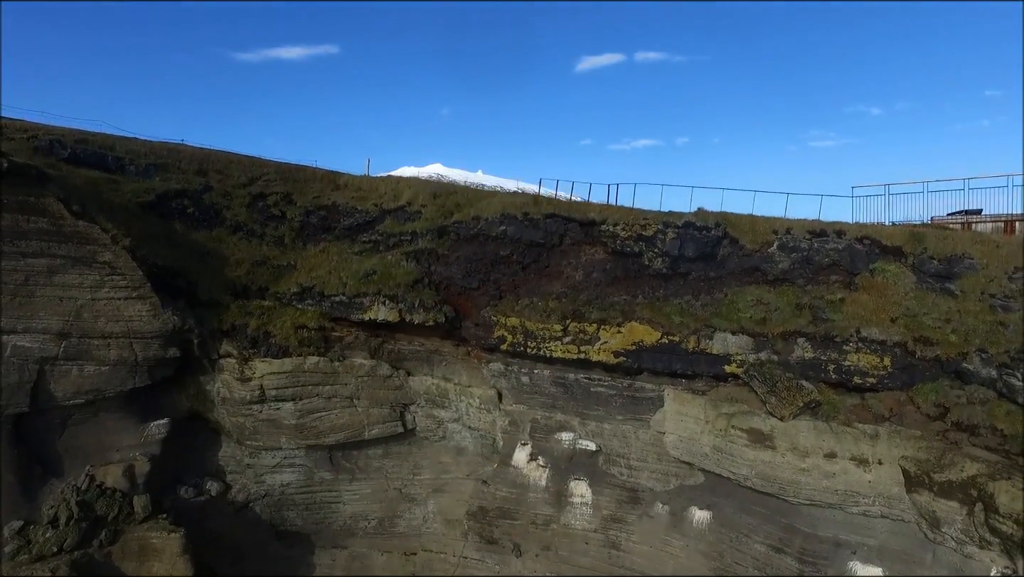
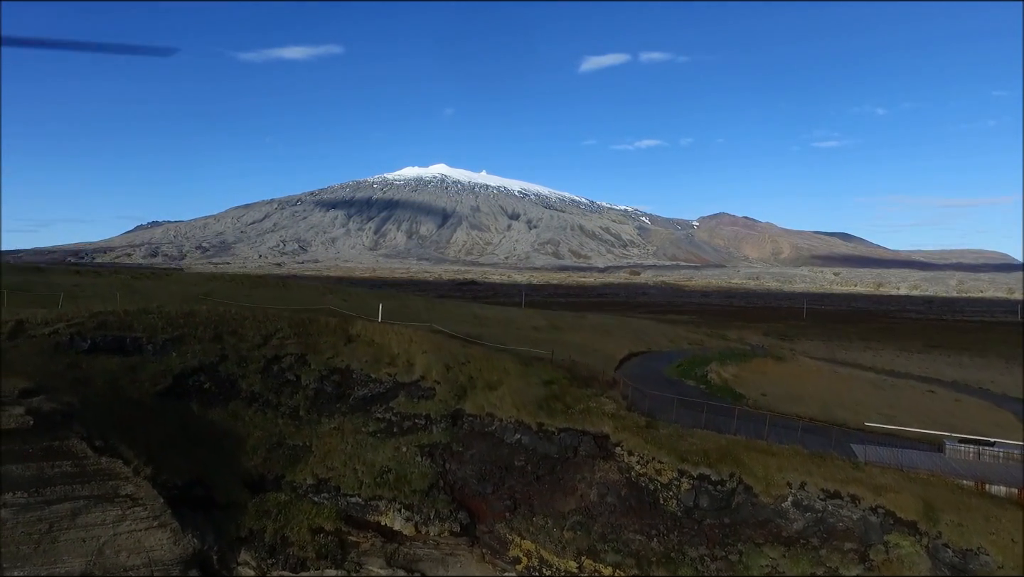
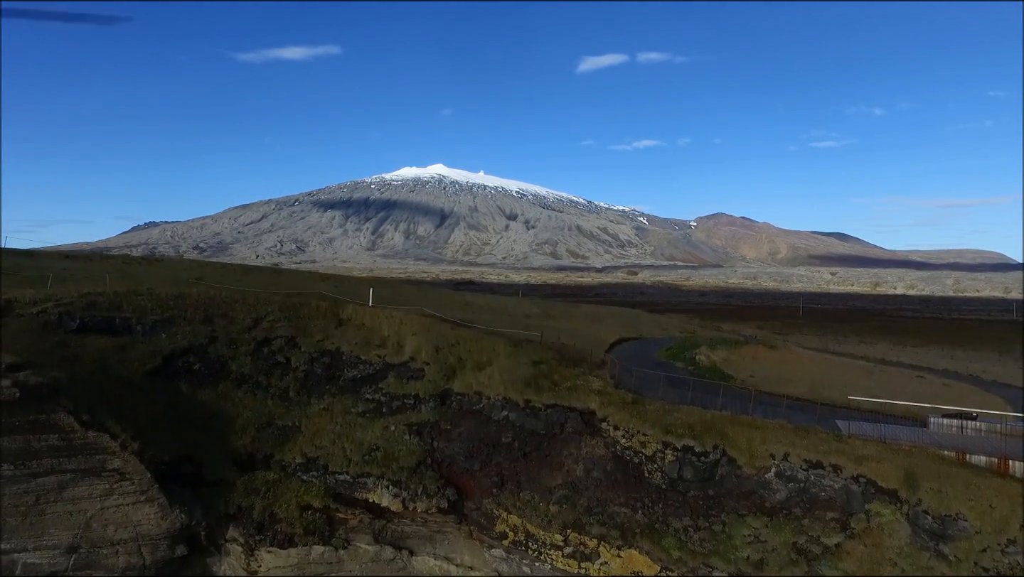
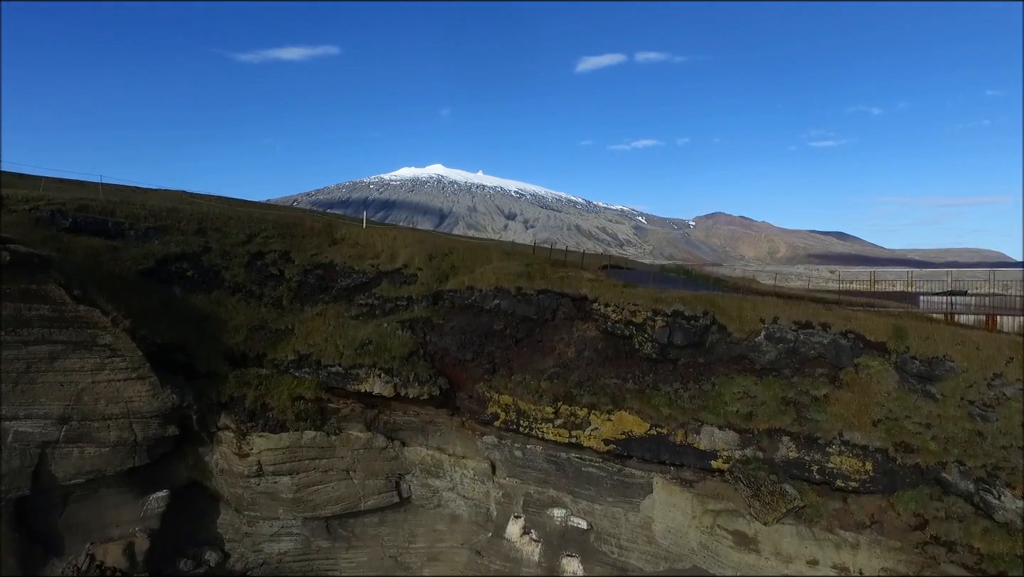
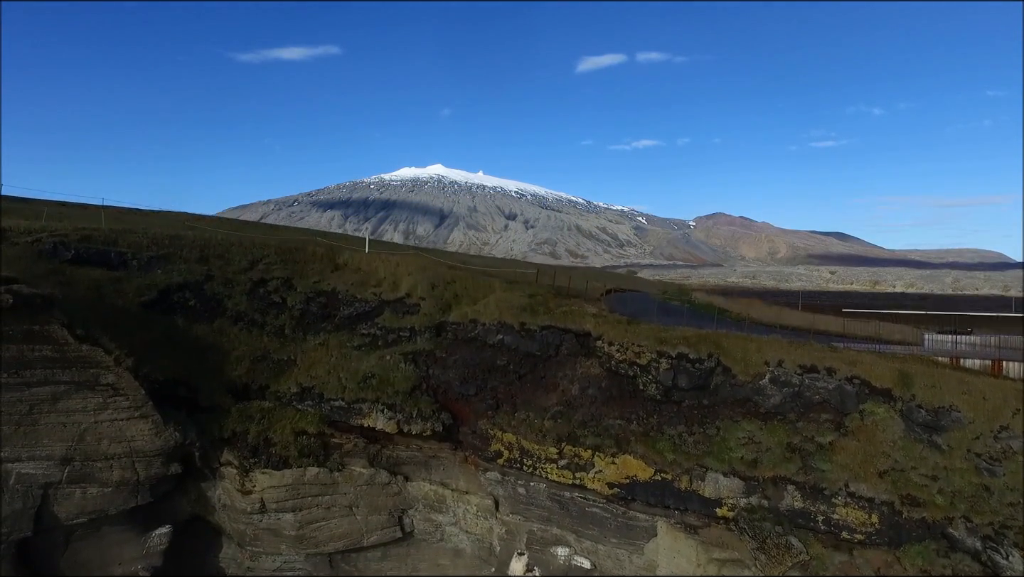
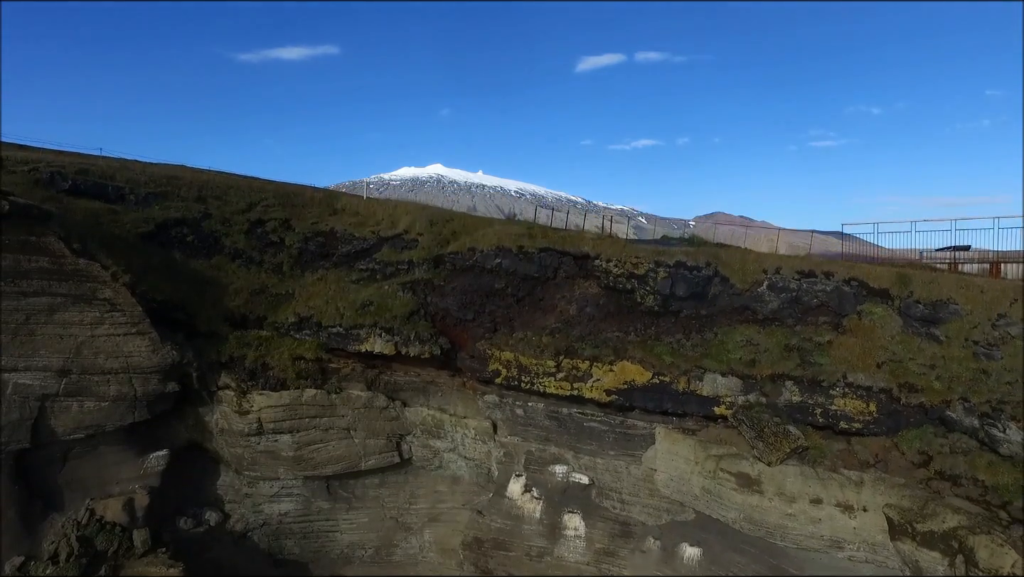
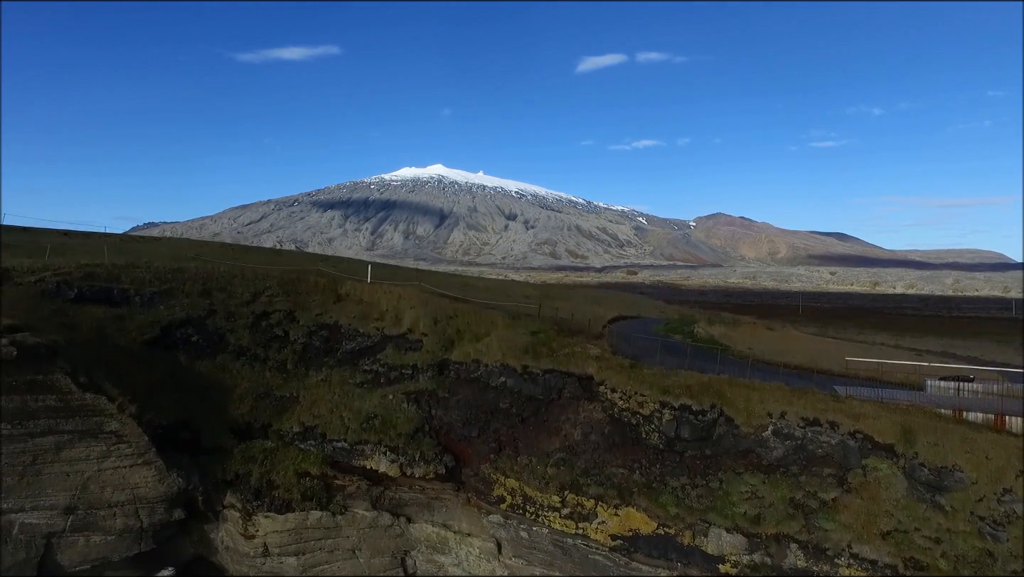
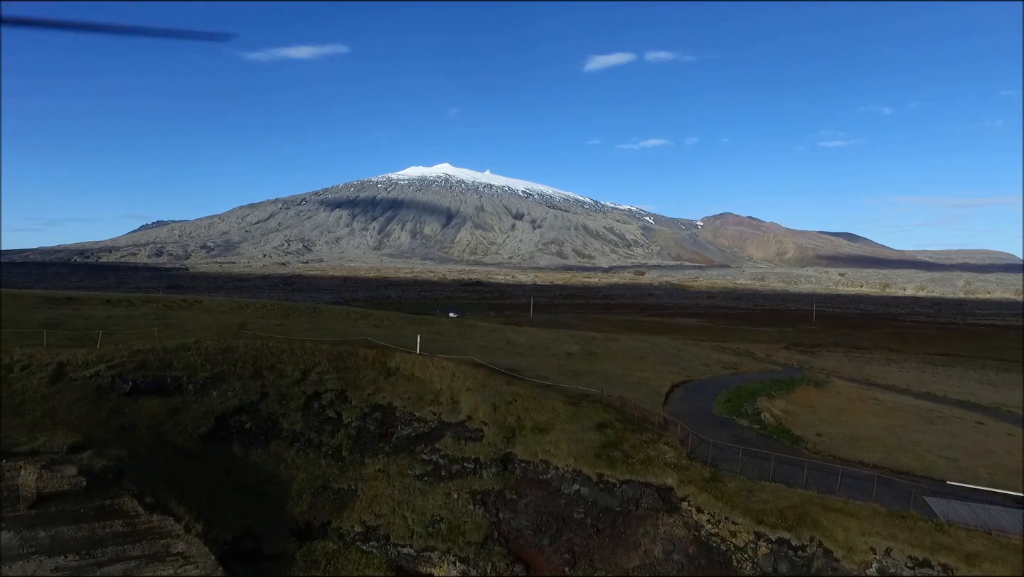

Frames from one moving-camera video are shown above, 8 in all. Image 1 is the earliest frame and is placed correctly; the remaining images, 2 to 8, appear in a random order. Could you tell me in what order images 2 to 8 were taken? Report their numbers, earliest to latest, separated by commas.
6, 4, 5, 7, 3, 2, 8
